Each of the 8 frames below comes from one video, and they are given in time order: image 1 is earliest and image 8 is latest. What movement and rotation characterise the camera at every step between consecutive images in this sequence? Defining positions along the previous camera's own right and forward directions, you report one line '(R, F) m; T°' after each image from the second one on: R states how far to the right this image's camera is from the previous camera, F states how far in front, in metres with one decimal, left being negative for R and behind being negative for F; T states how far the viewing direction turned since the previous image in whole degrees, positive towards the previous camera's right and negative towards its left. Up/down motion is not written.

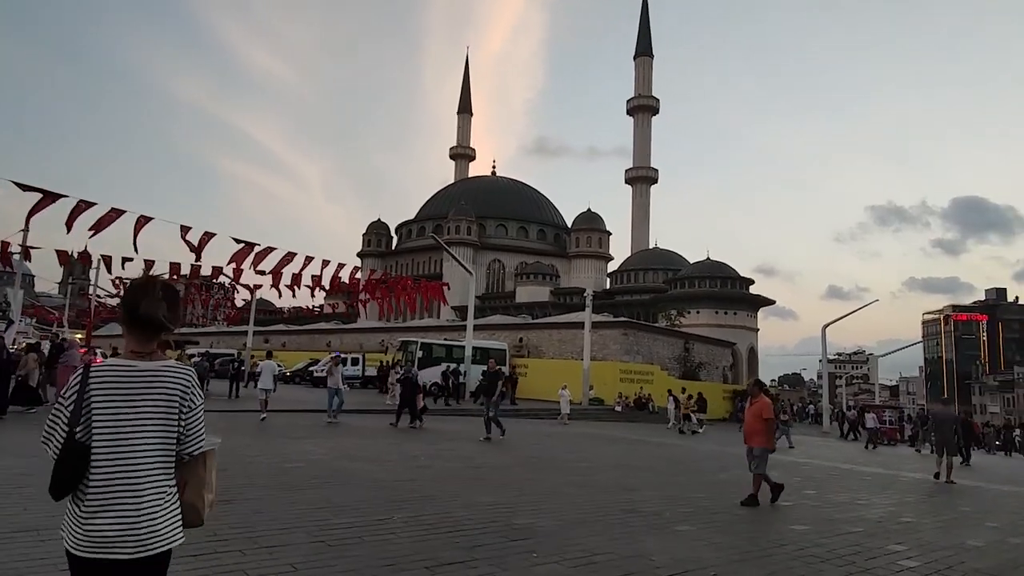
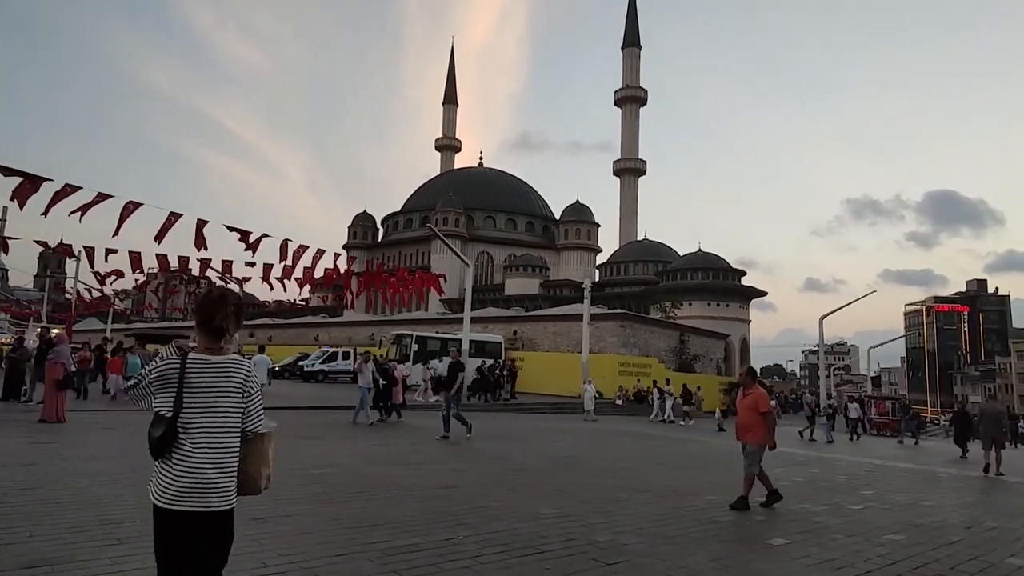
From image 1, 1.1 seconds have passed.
(-0.7, +0.8) m; +1°
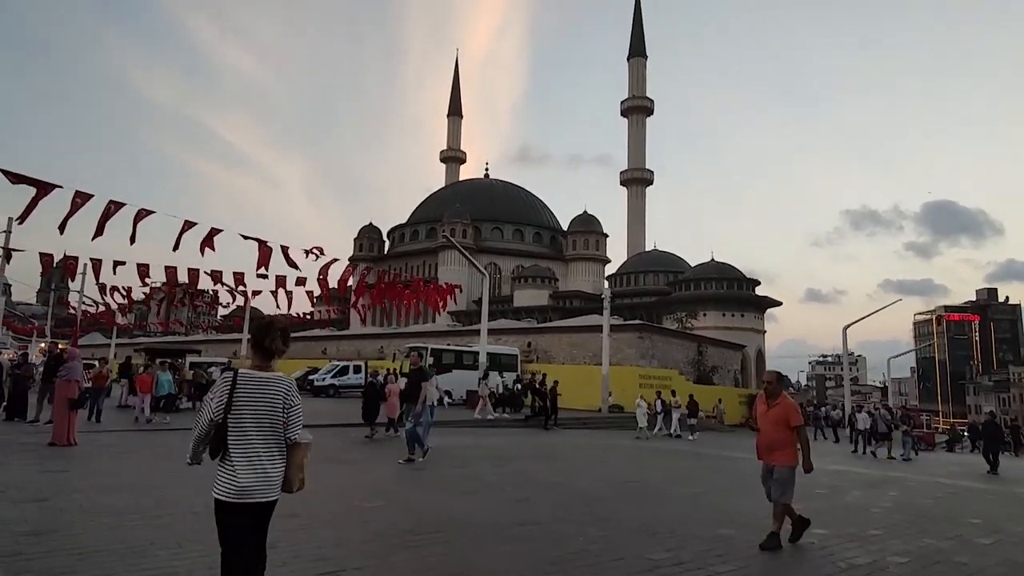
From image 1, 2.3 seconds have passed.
(-0.8, +0.9) m; 0°
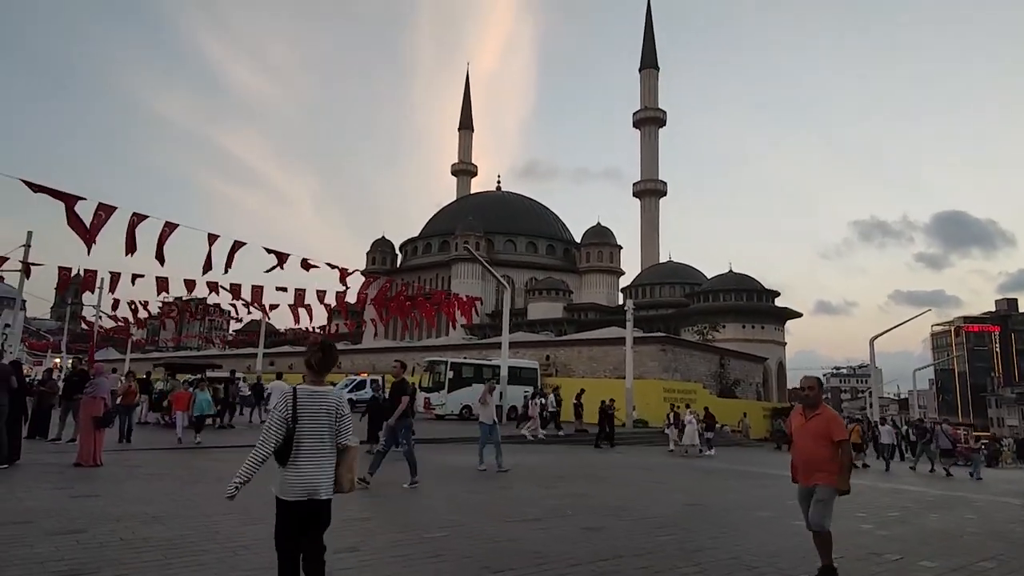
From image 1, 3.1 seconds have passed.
(-0.6, +0.6) m; -1°
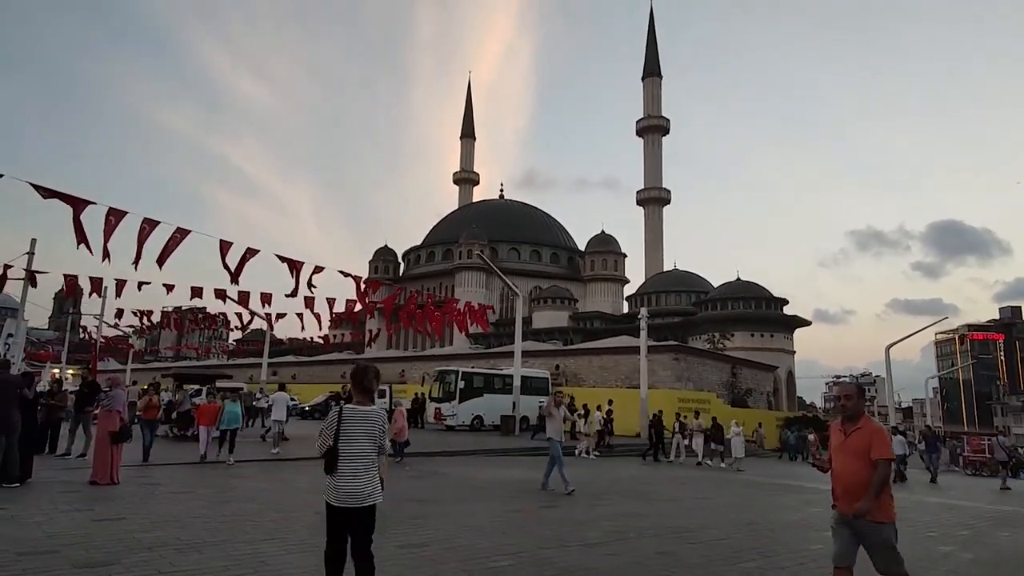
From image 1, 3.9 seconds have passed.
(-0.6, +0.6) m; 0°
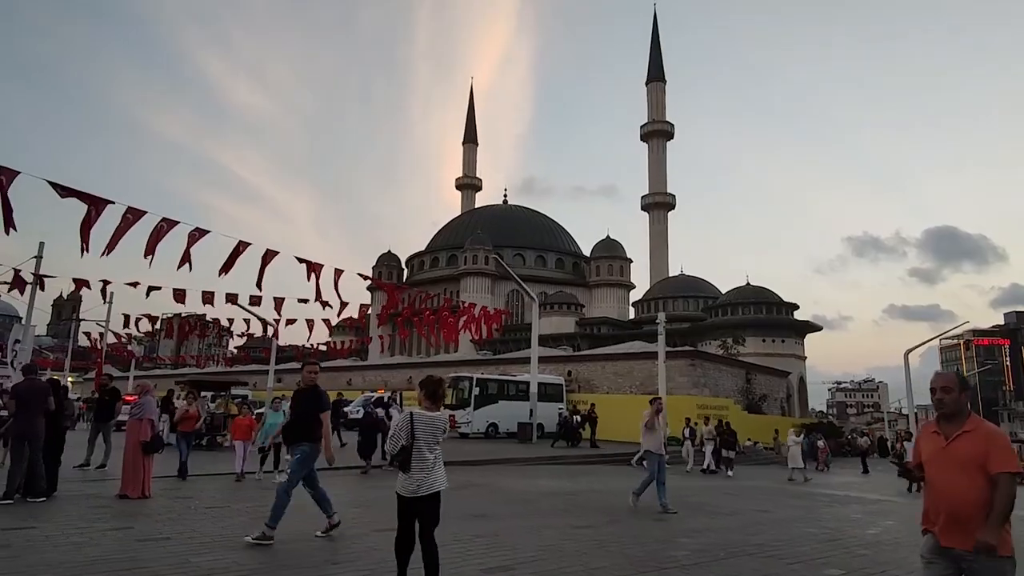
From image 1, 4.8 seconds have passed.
(-0.8, +0.6) m; 0°
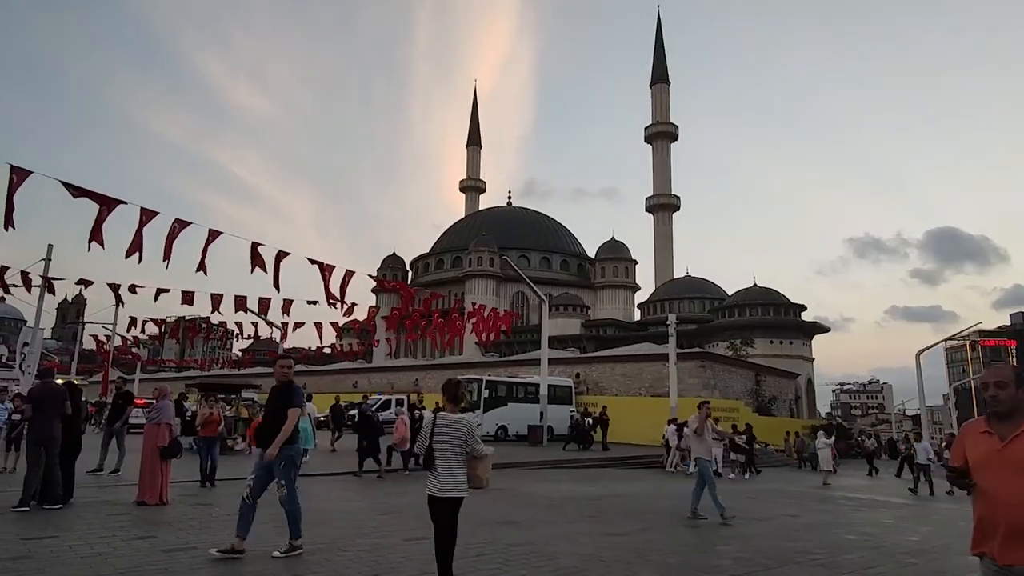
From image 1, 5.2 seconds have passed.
(-0.3, +0.2) m; 0°
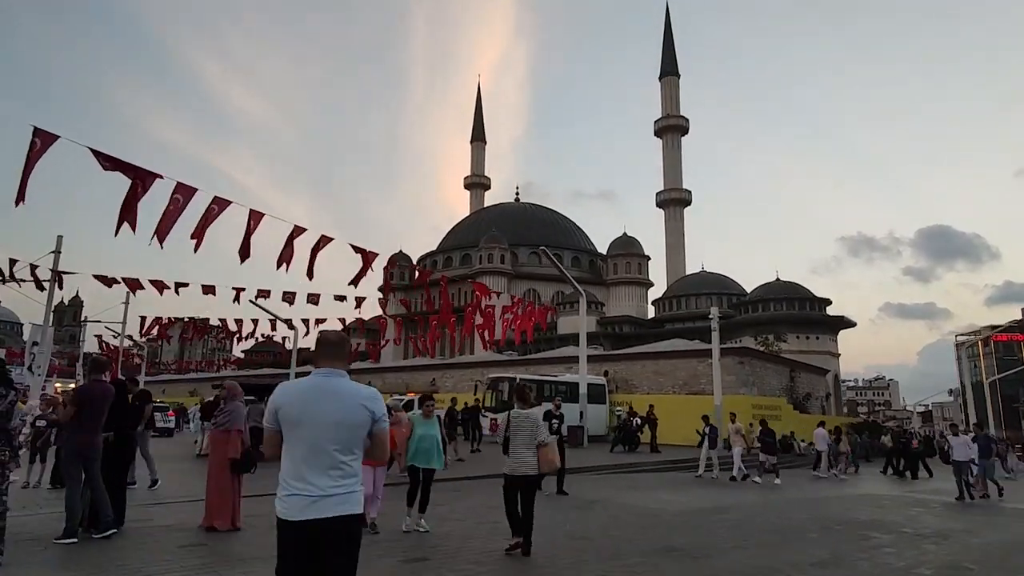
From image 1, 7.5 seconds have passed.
(-1.6, +1.7) m; 0°
